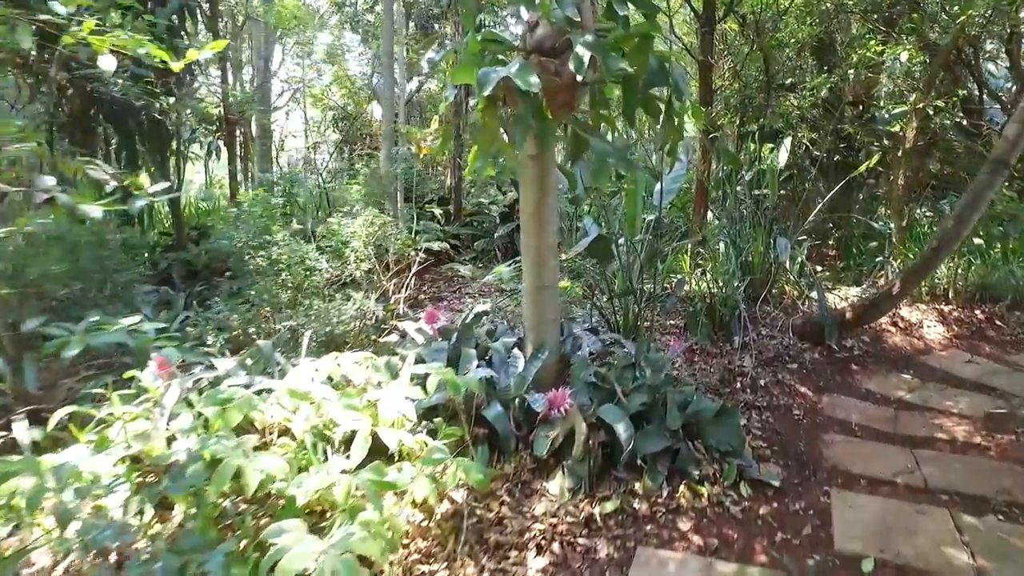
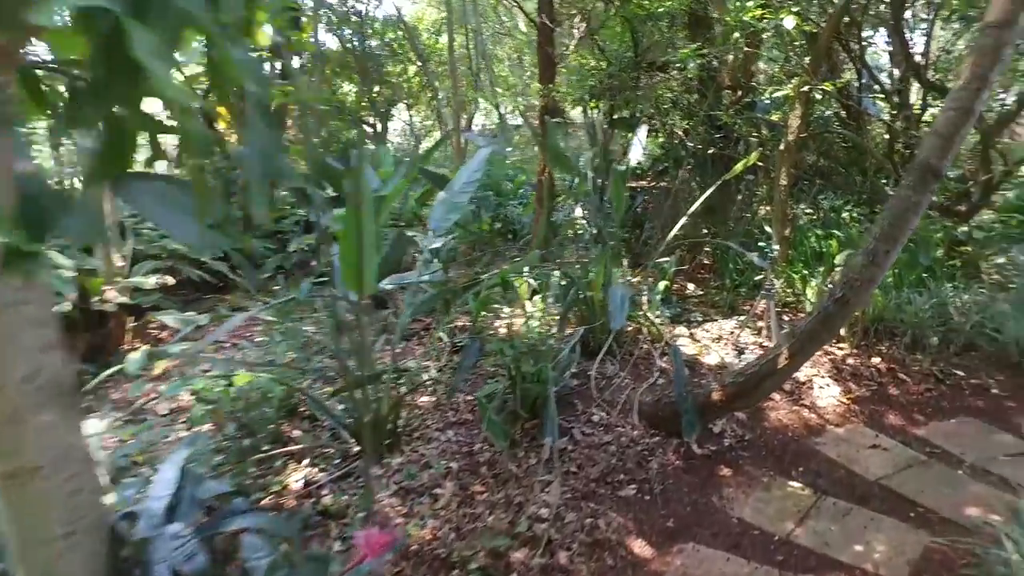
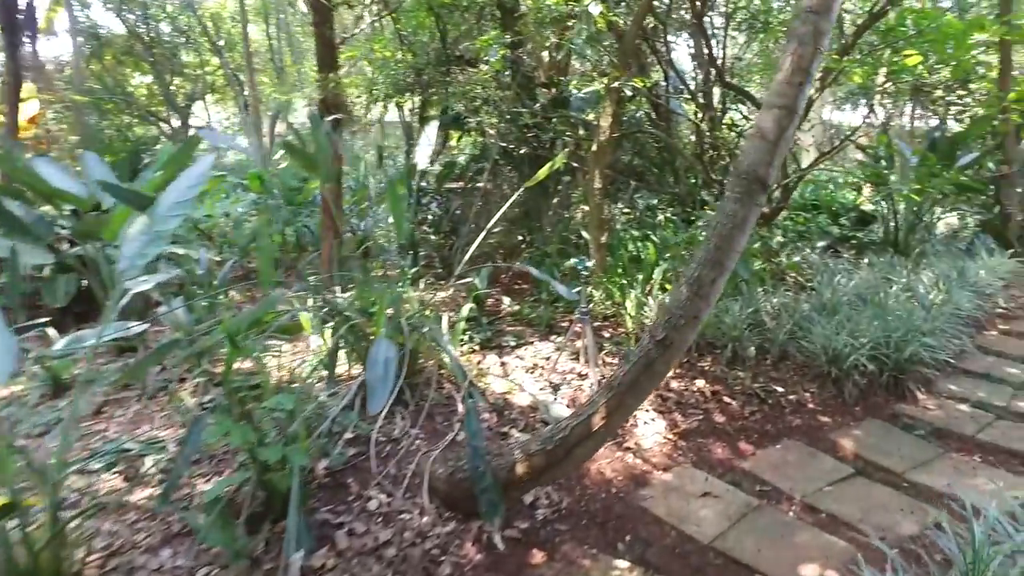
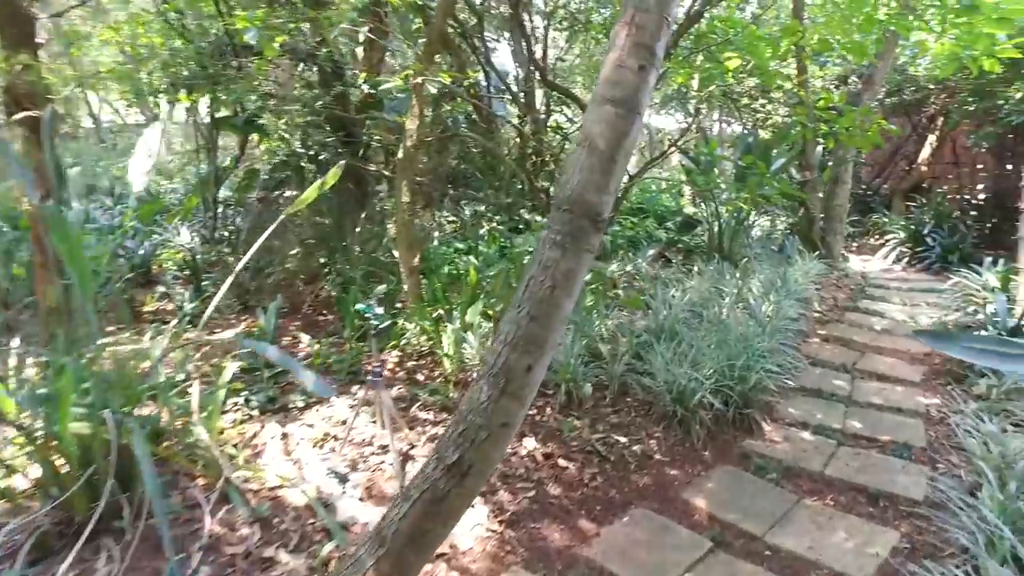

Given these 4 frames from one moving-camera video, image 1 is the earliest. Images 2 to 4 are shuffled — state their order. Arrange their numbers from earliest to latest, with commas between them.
2, 3, 4
